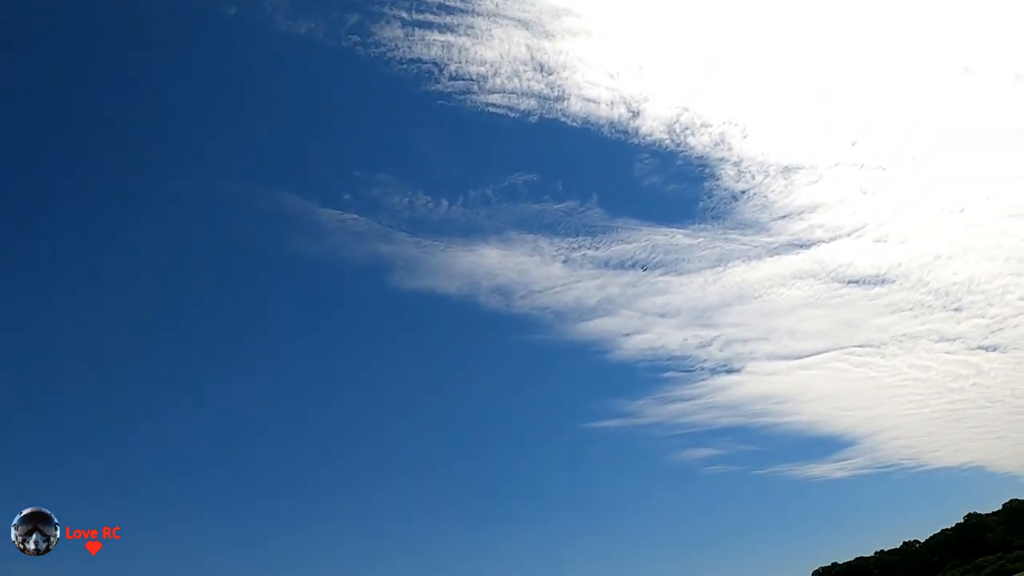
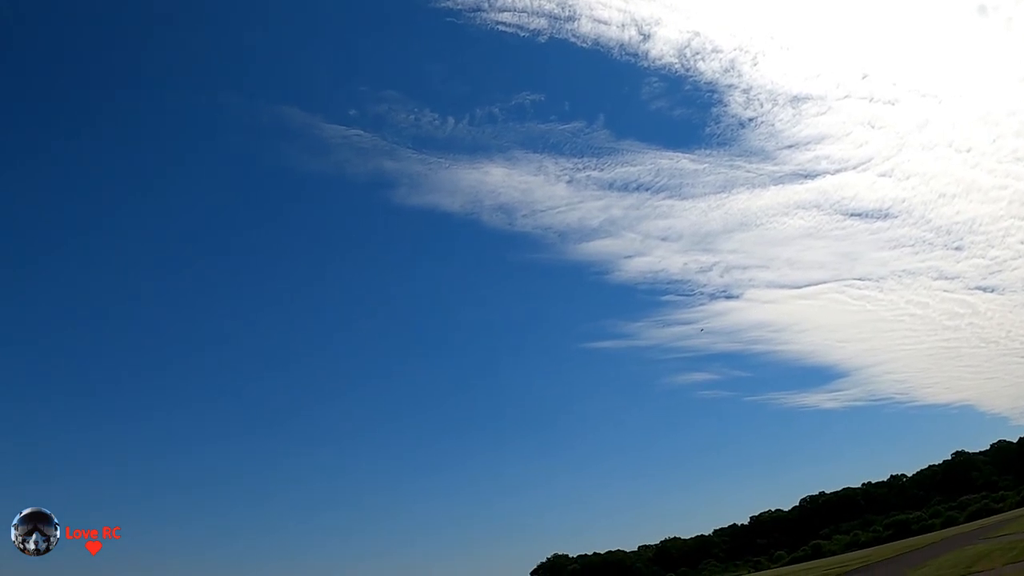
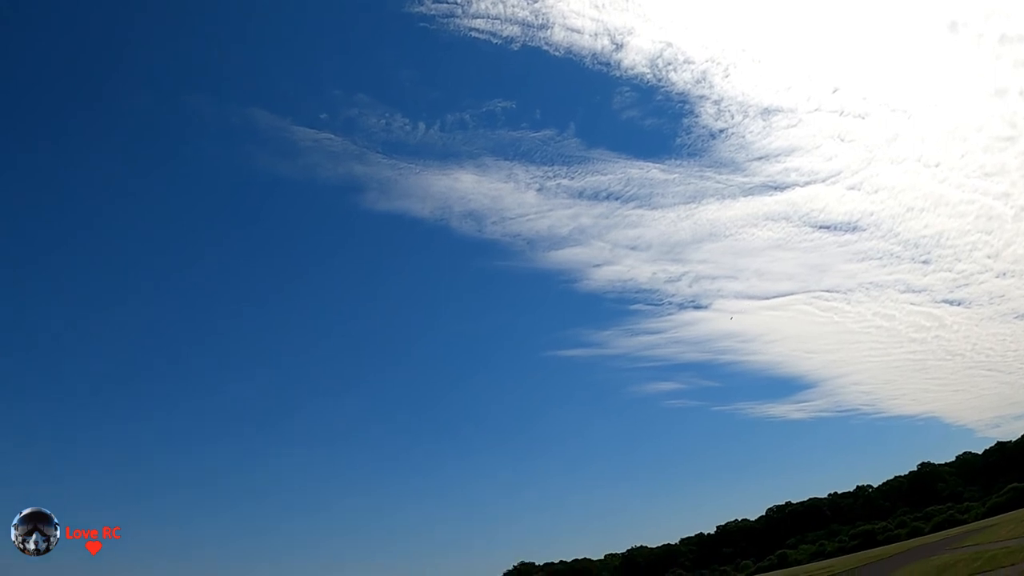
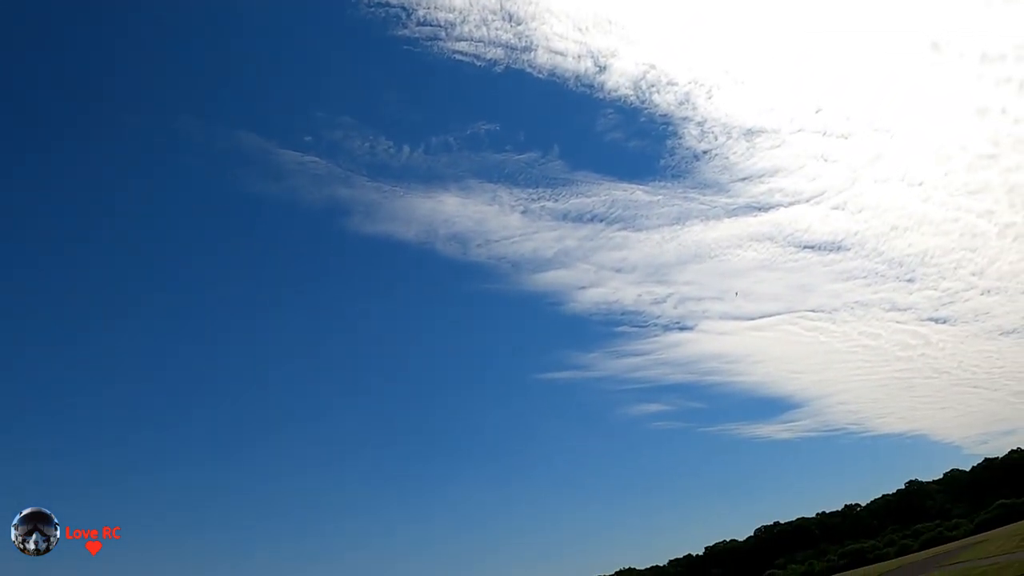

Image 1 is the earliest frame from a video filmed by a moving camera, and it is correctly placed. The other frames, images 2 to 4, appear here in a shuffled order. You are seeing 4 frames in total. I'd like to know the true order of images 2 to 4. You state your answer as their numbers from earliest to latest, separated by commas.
4, 3, 2
